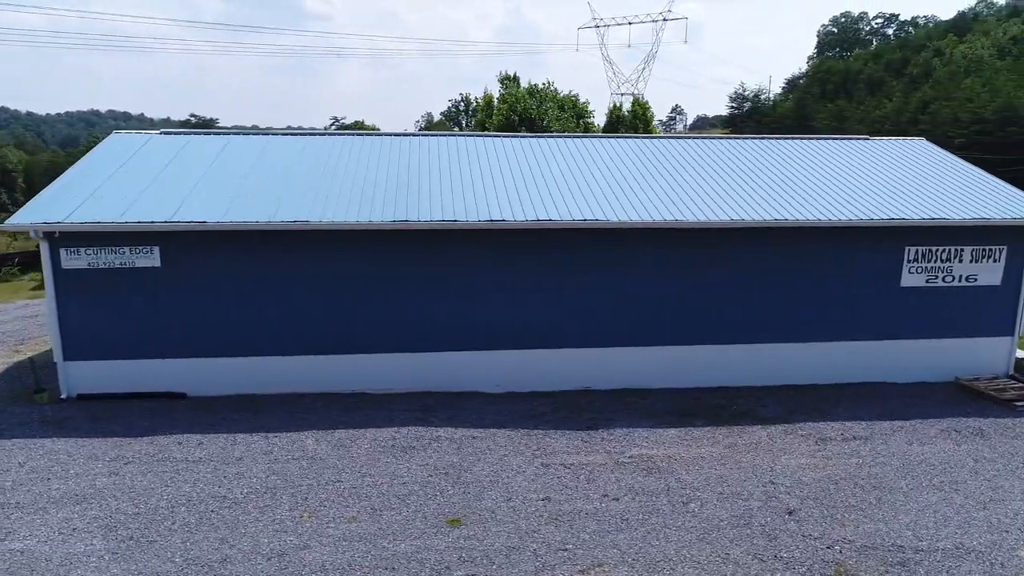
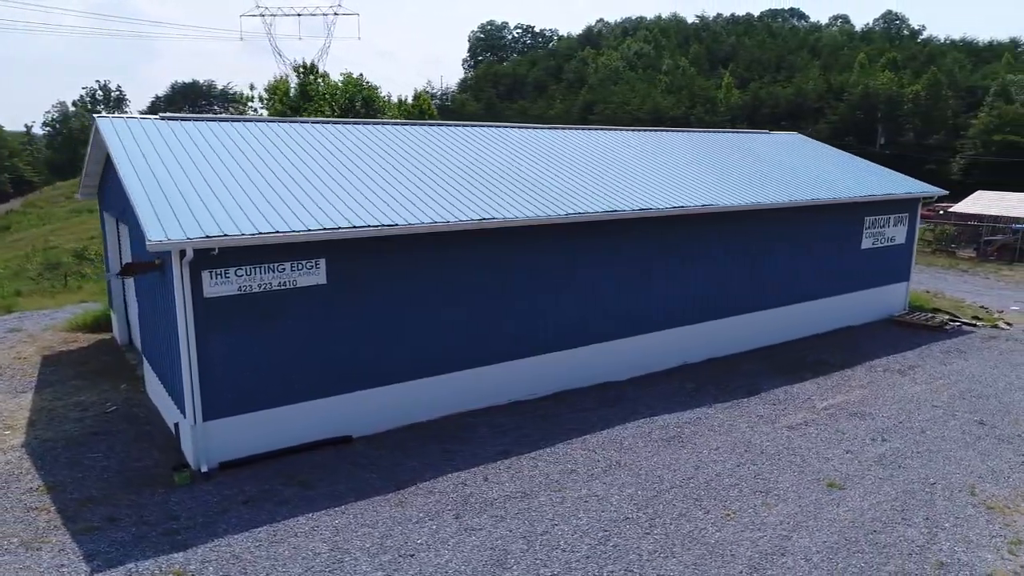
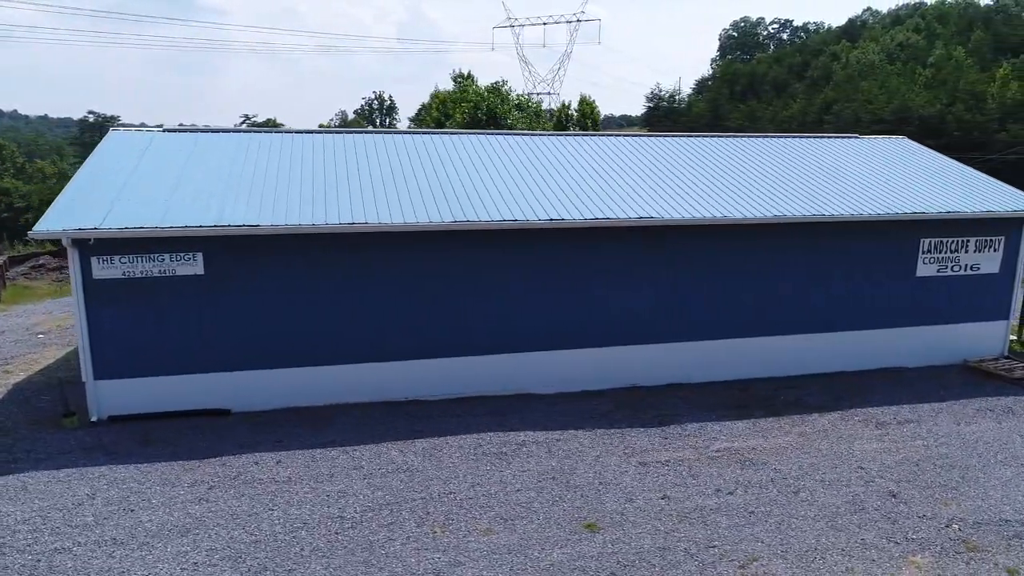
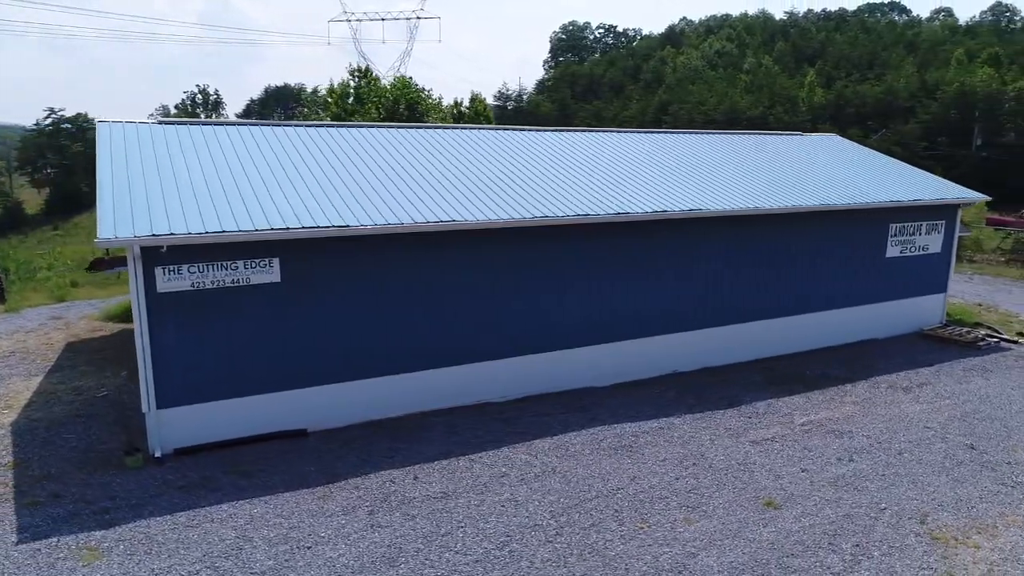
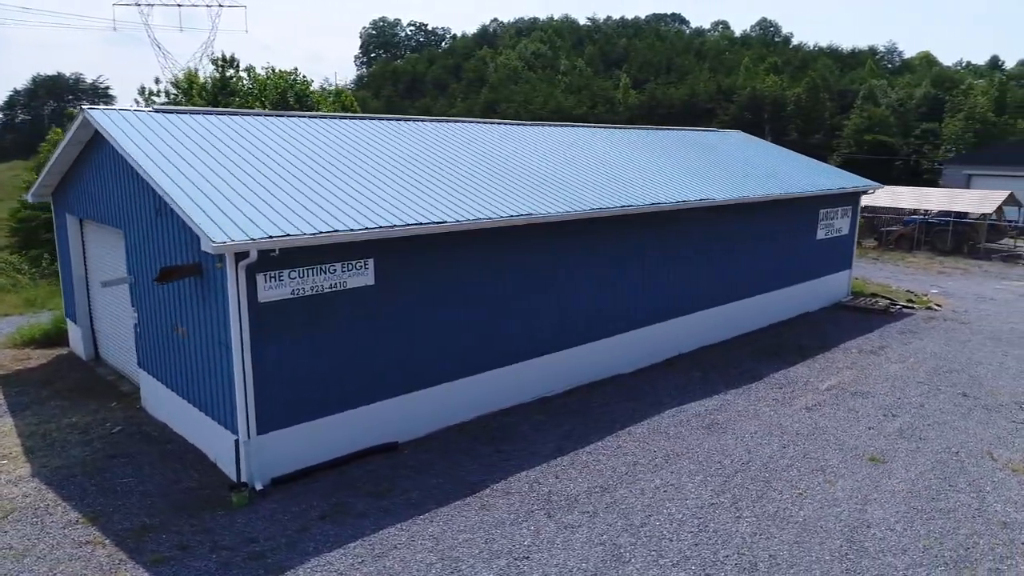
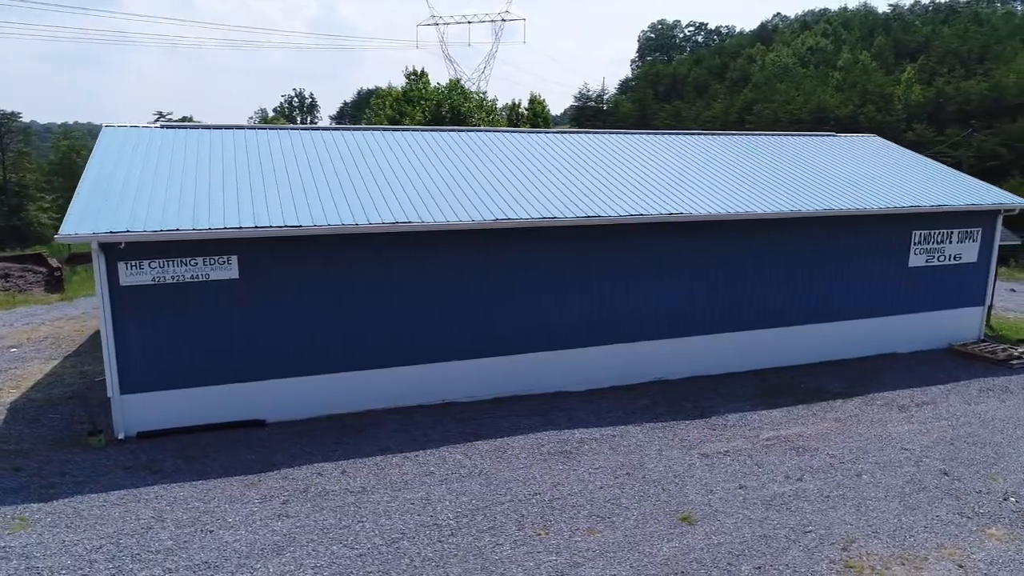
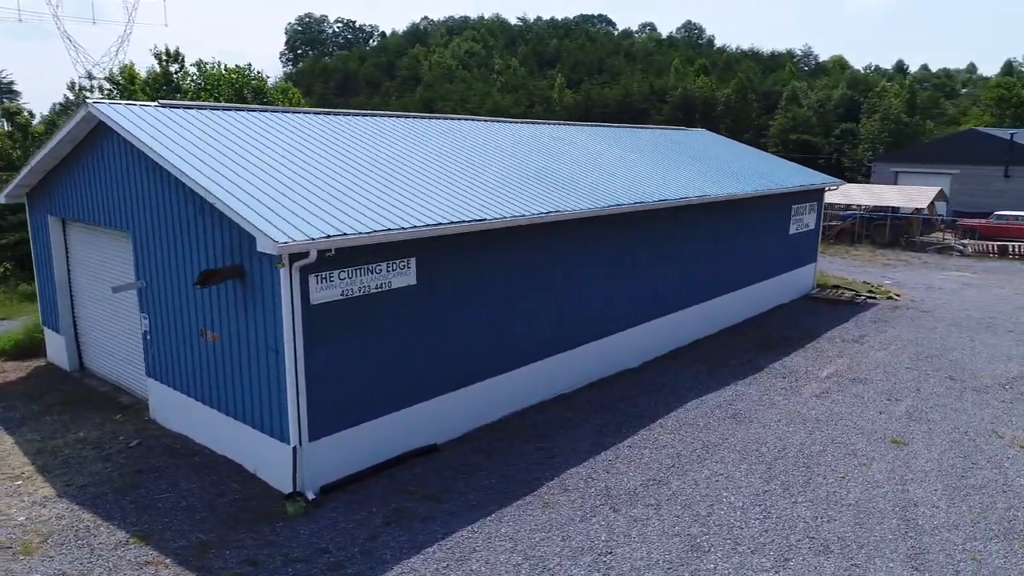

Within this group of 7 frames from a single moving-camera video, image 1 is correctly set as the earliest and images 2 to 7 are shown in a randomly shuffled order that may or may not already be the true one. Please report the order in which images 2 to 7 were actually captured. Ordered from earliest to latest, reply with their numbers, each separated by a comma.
3, 6, 4, 2, 5, 7
